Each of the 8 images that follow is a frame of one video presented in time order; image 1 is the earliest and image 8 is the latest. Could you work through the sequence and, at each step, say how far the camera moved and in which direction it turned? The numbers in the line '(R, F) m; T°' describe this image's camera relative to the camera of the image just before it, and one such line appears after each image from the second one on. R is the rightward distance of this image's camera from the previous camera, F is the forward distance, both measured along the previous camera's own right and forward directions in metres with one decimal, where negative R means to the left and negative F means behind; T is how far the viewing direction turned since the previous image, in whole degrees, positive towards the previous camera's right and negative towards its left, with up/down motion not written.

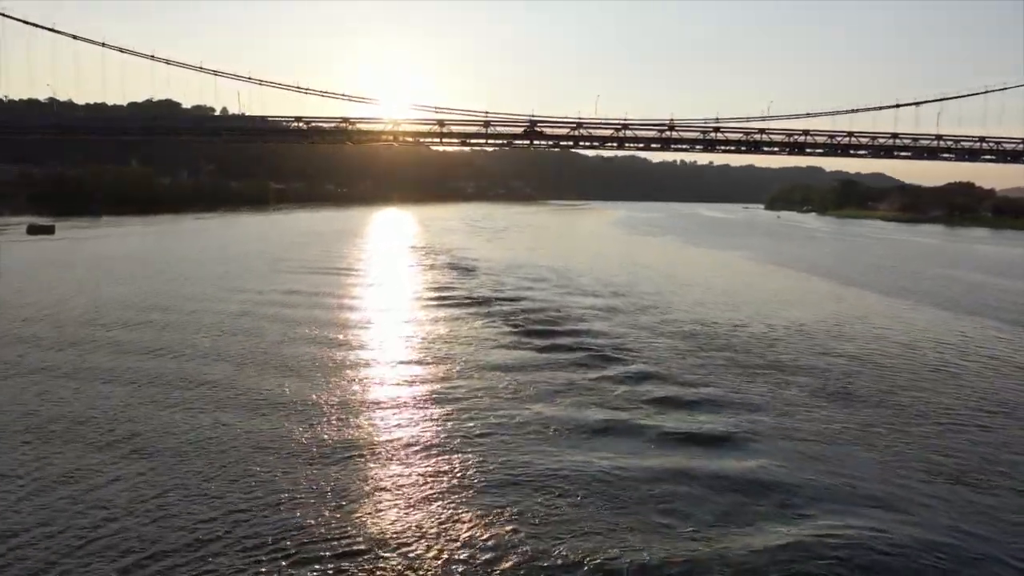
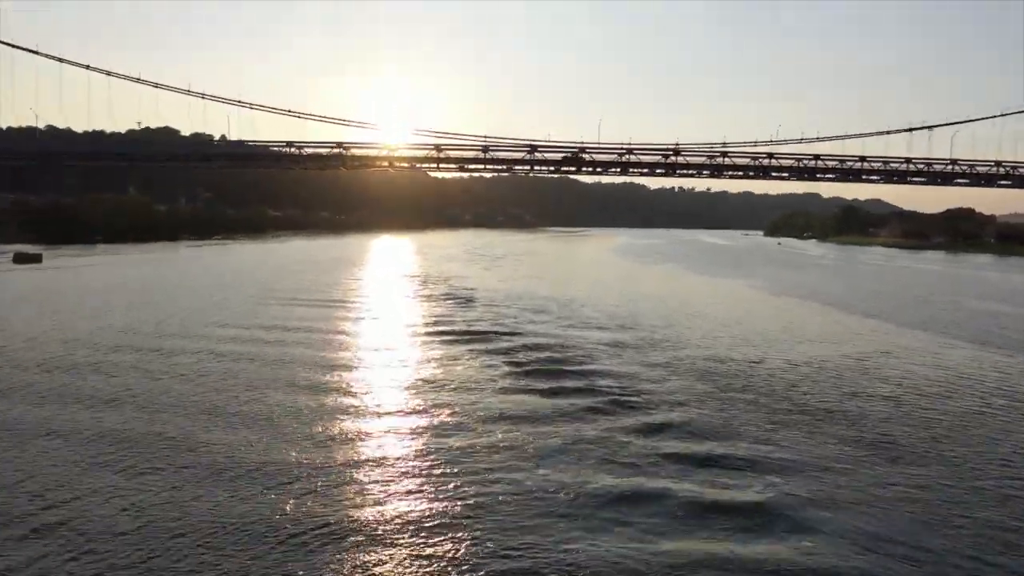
(0.0, +0.9) m; 0°
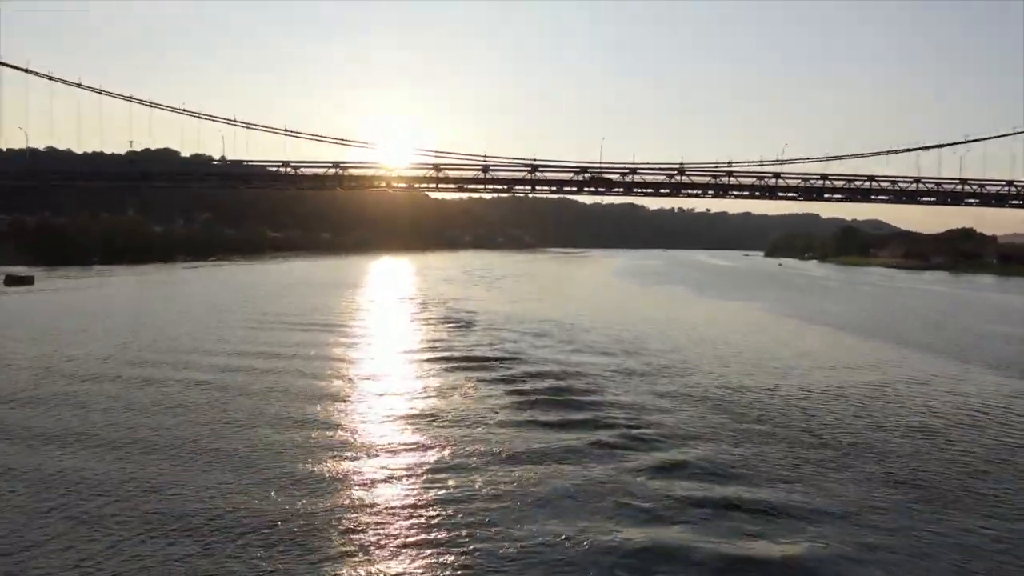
(0.0, +0.5) m; 0°
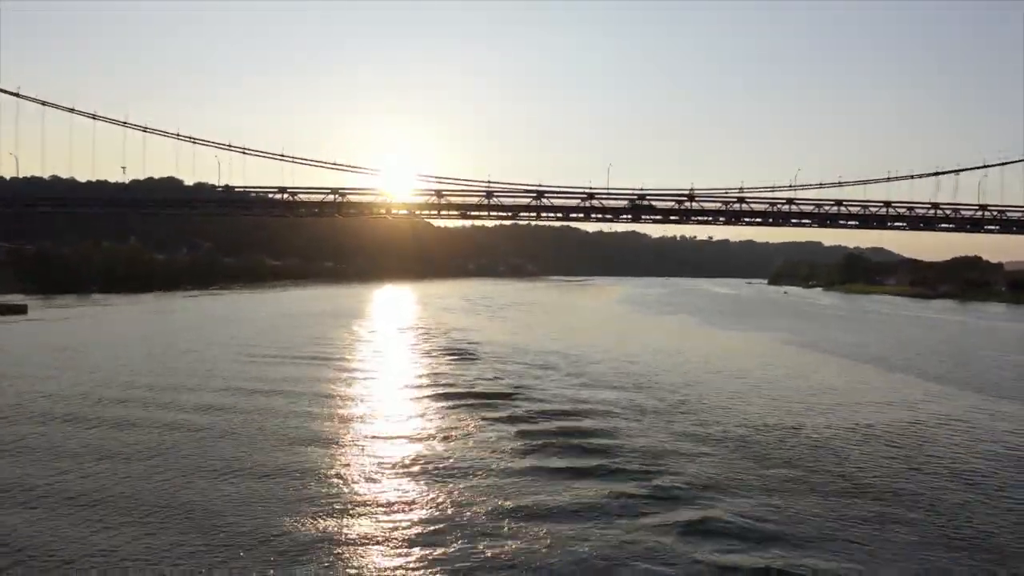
(0.0, +0.7) m; 0°
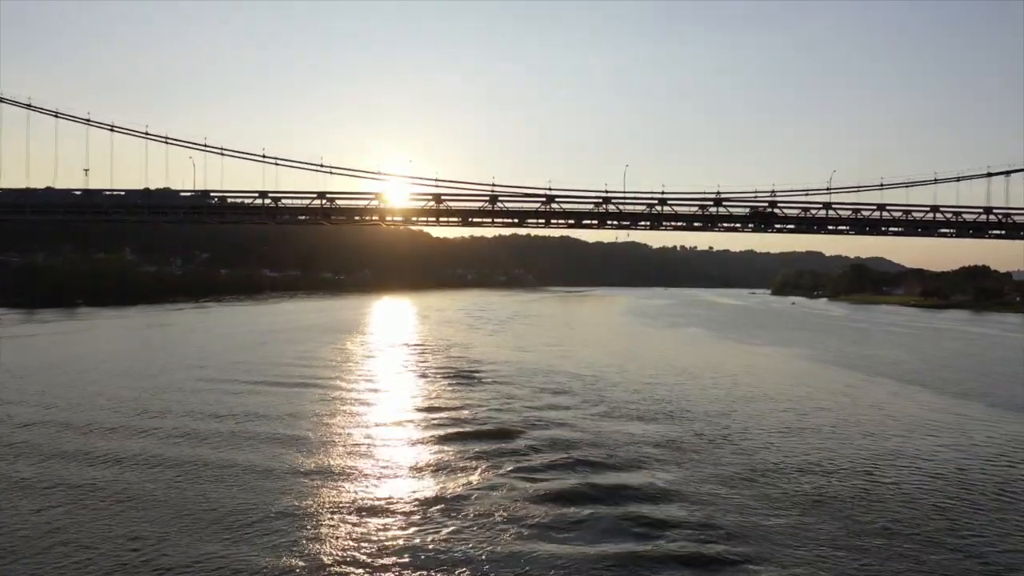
(-0.2, +1.9) m; 0°
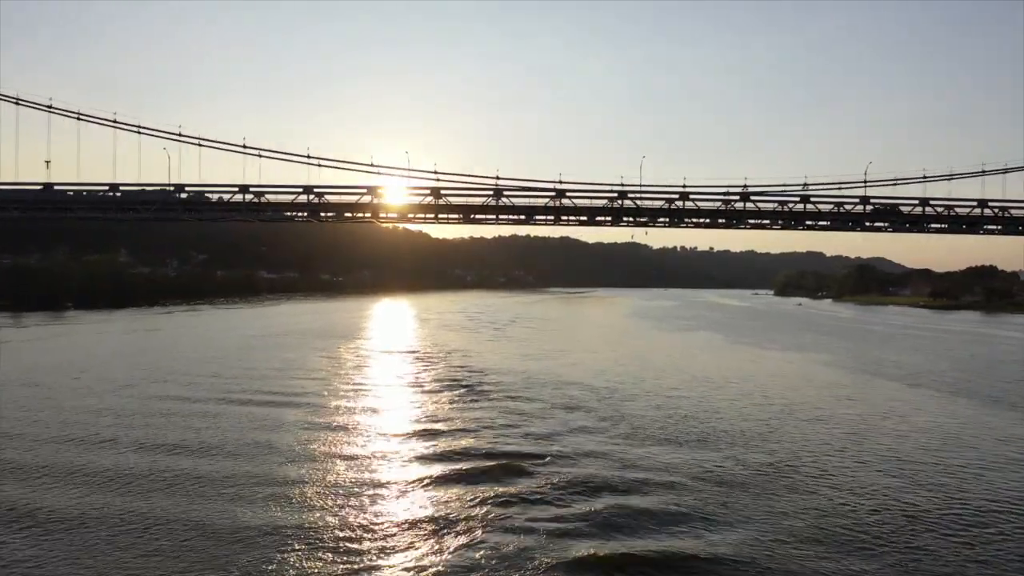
(-0.1, +1.6) m; 0°
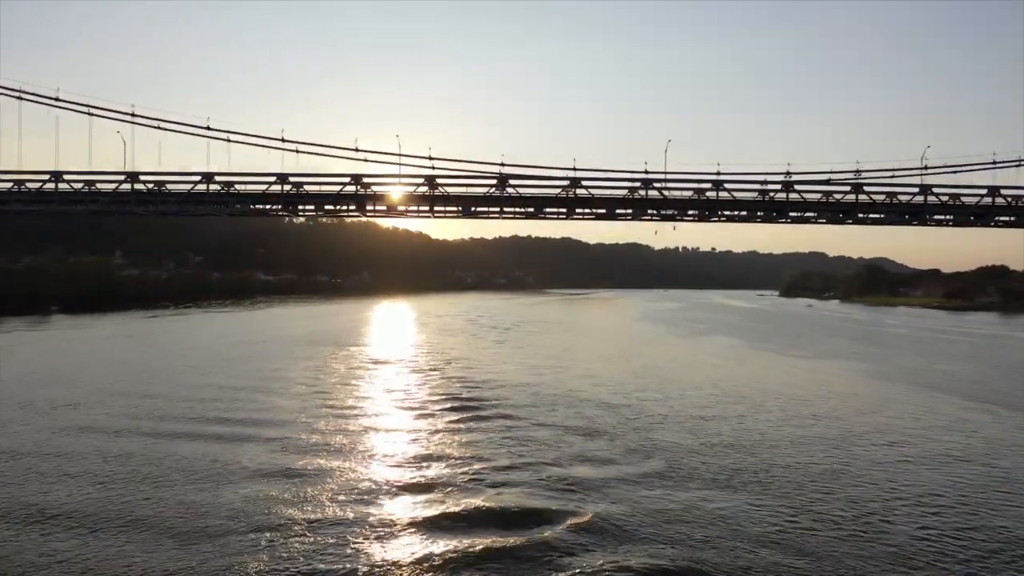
(-0.1, +2.1) m; 0°
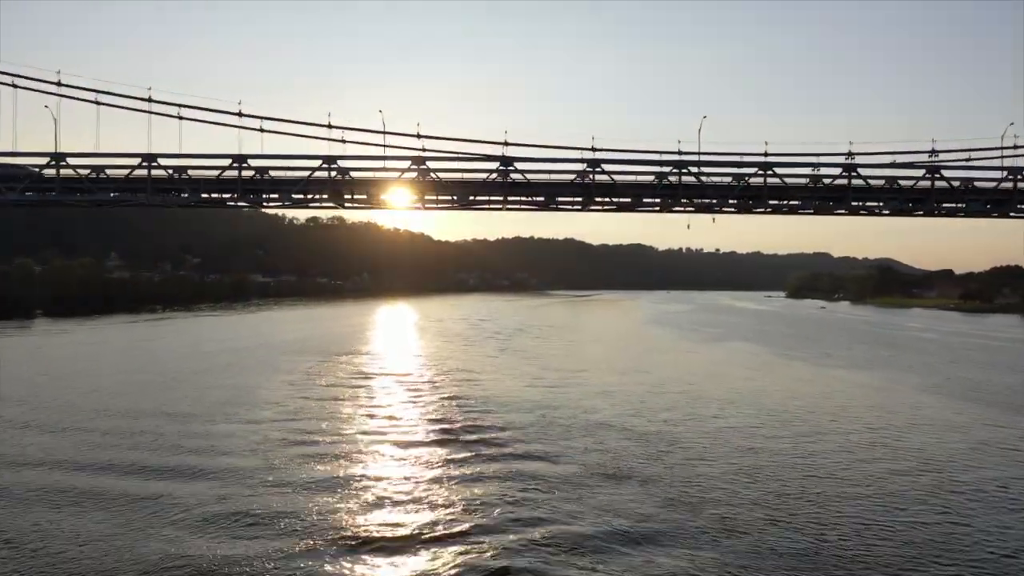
(-0.1, +2.3) m; 0°
